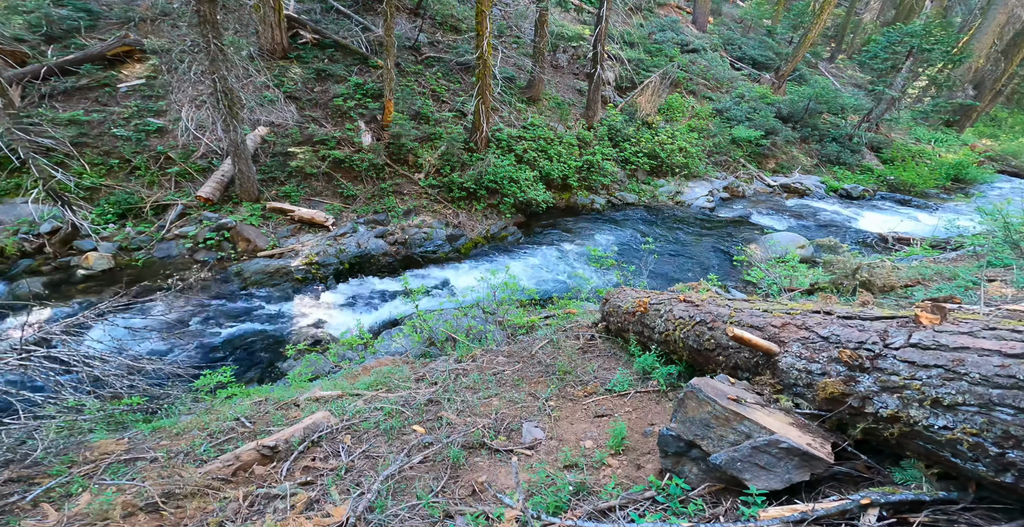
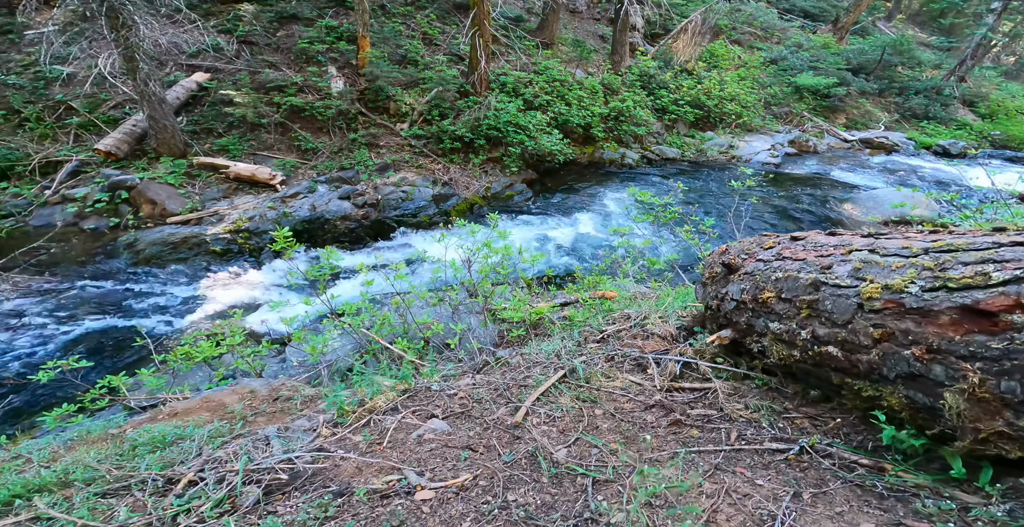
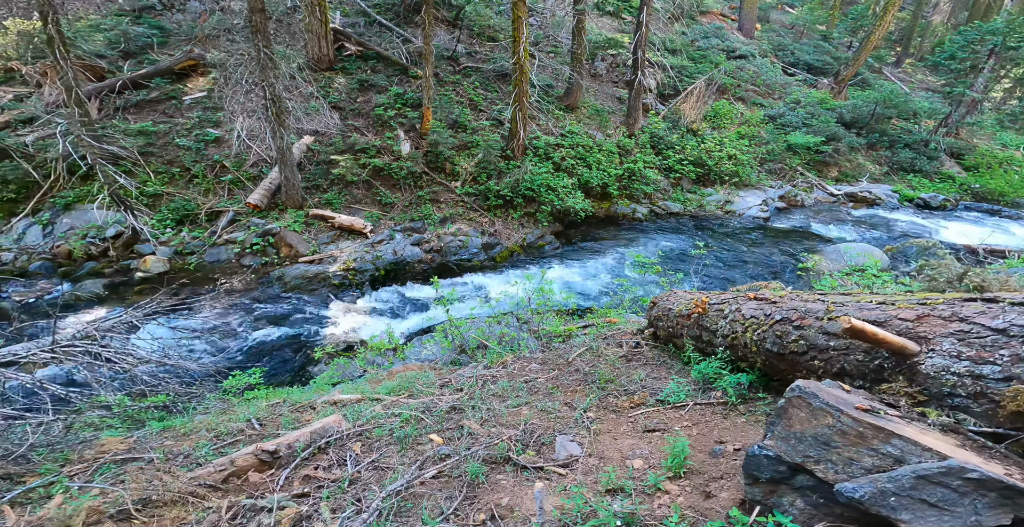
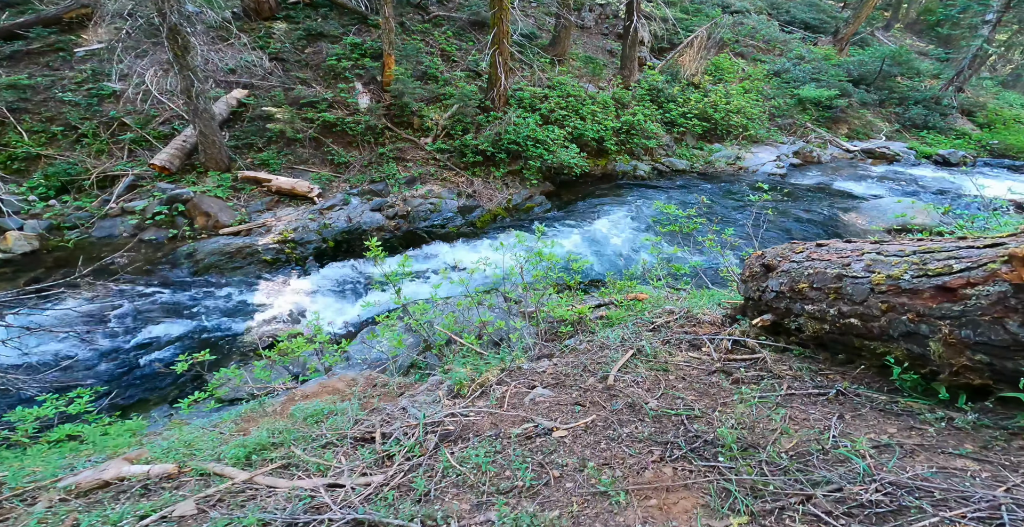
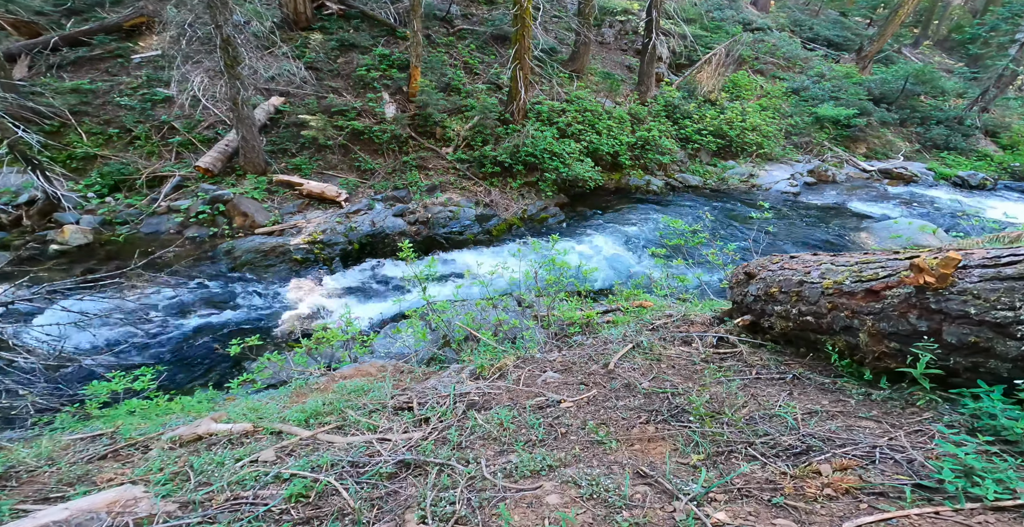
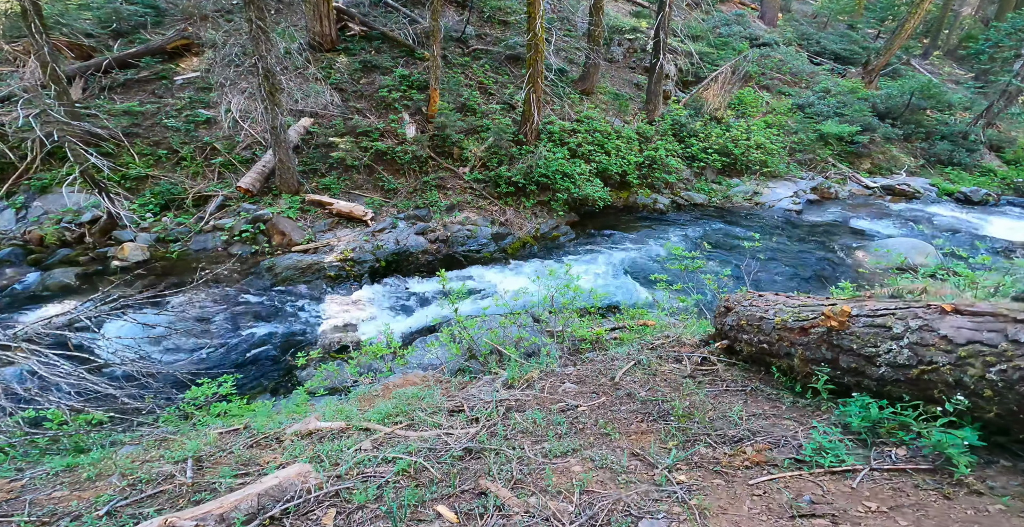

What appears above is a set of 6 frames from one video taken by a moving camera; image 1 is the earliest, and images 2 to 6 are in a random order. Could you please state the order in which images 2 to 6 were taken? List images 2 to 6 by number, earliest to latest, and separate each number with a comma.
3, 6, 5, 4, 2
